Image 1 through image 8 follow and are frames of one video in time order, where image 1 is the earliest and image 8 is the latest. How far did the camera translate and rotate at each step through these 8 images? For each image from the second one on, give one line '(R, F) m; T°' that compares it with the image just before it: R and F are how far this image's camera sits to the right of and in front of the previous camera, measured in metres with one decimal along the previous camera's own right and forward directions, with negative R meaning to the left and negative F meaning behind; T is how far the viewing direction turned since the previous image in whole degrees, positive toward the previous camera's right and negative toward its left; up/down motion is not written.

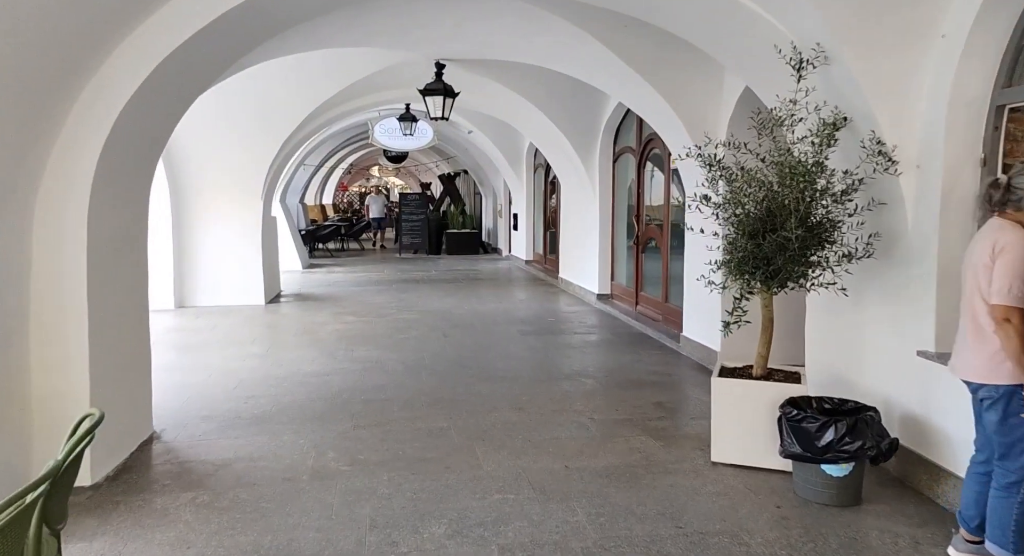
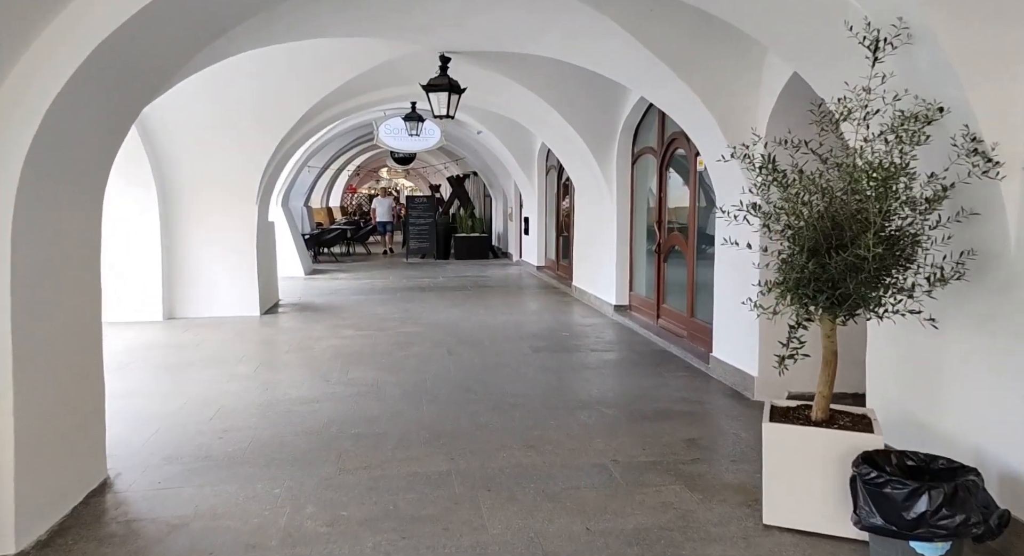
(0.0, +0.5) m; -1°
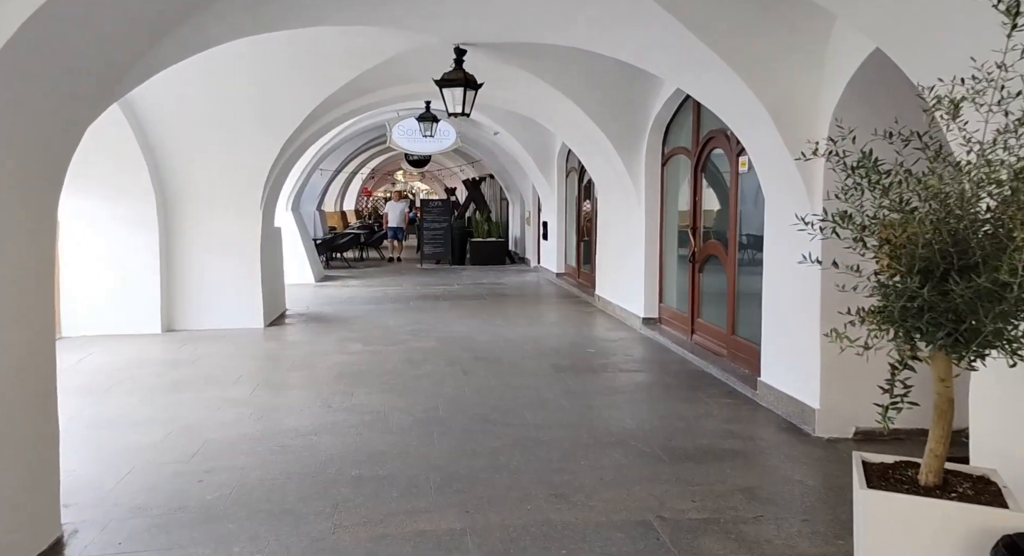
(-0.1, +0.5) m; -1°
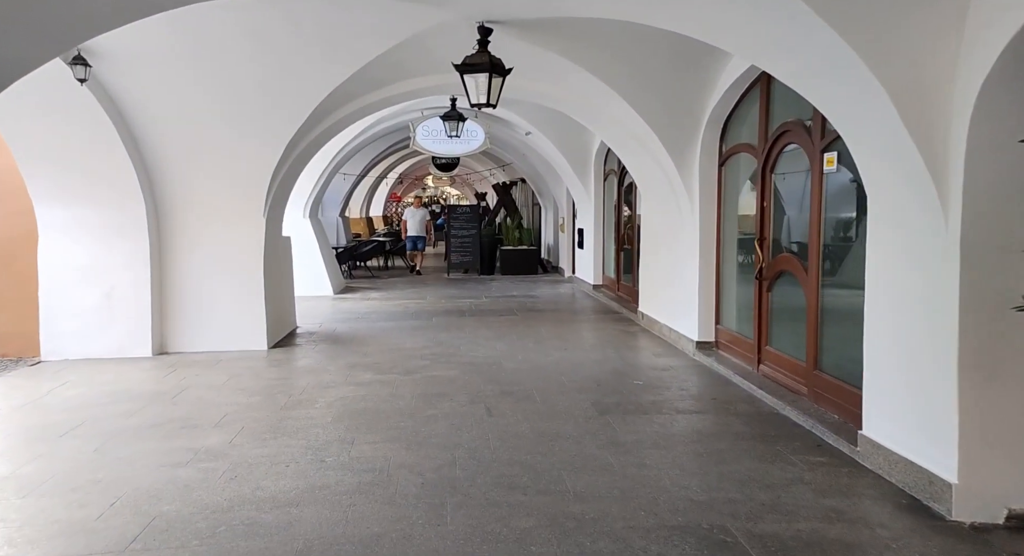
(0.0, +0.8) m; -3°
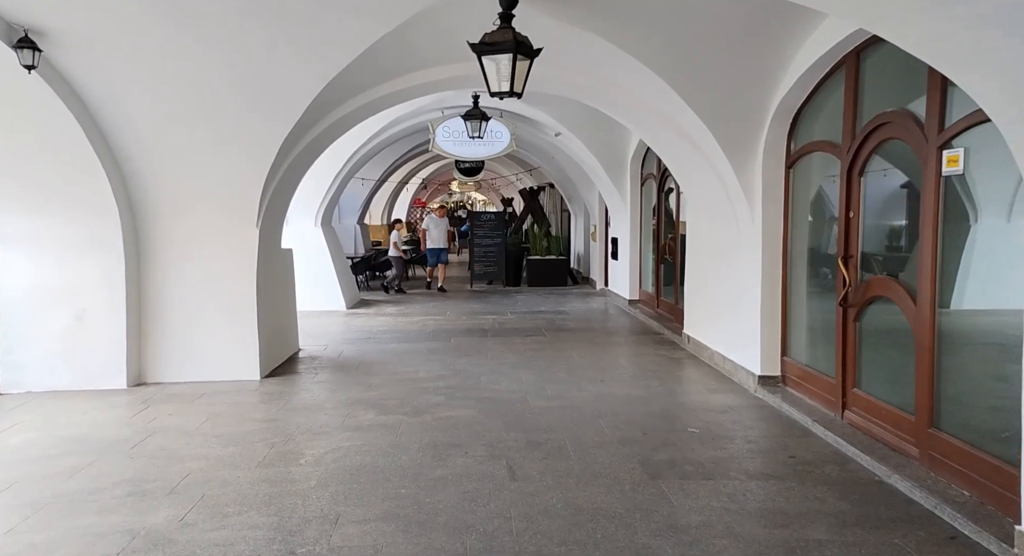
(0.0, +0.9) m; -2°
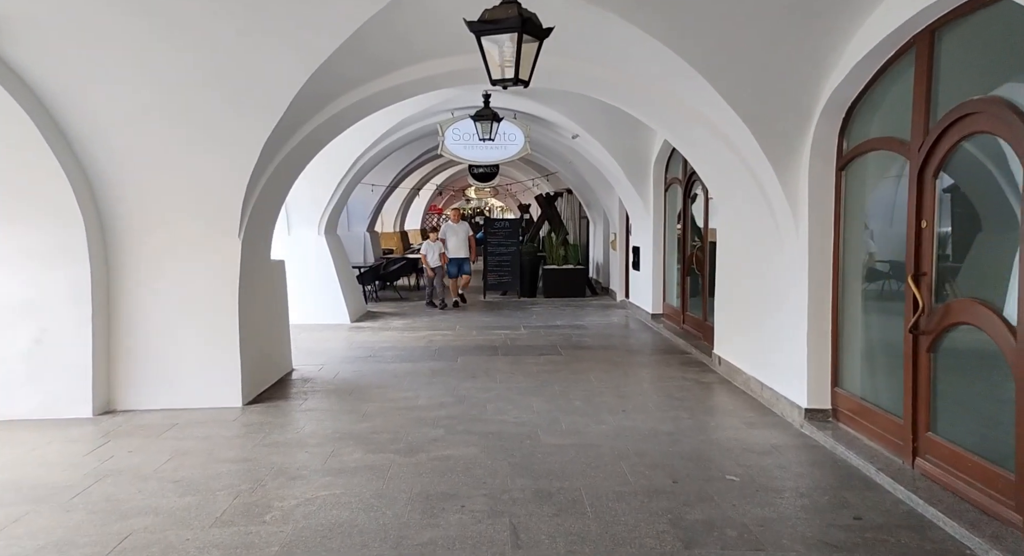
(+0.1, +0.6) m; -2°
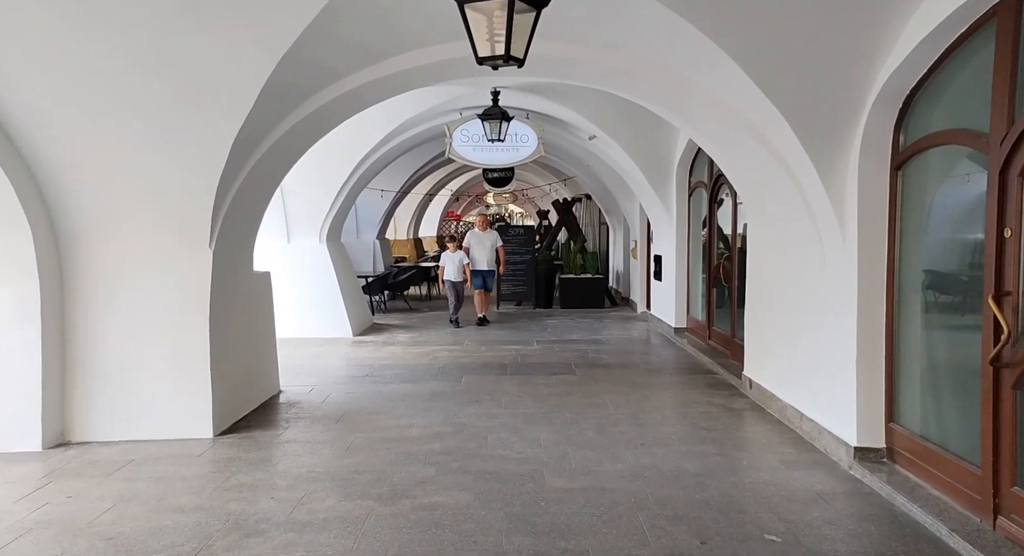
(+0.1, +0.6) m; -2°
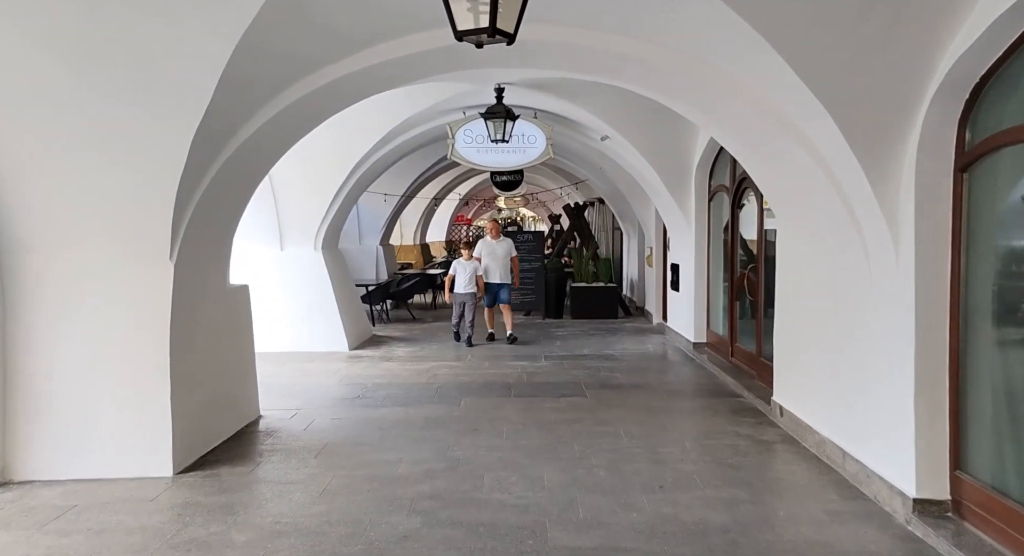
(+0.1, +0.5) m; -1°
